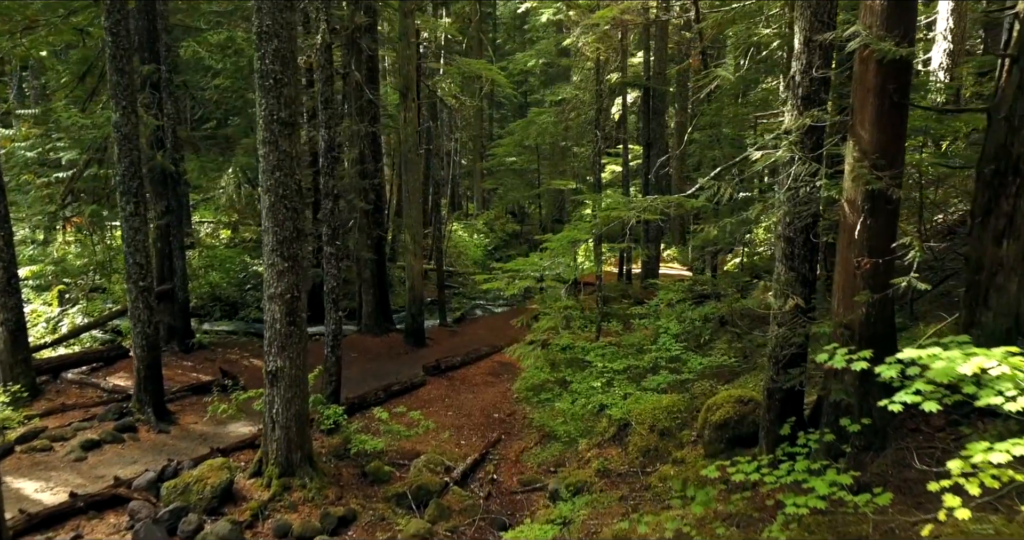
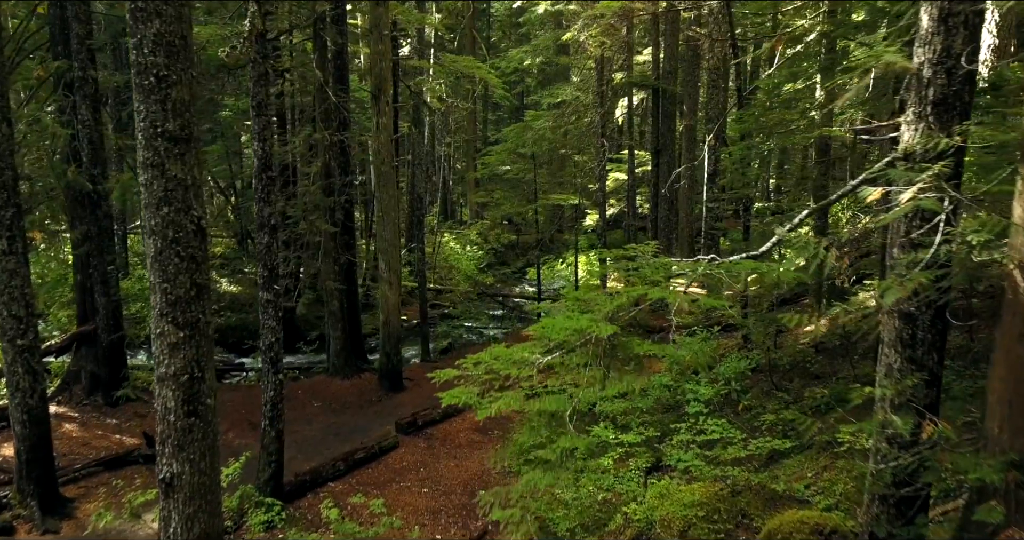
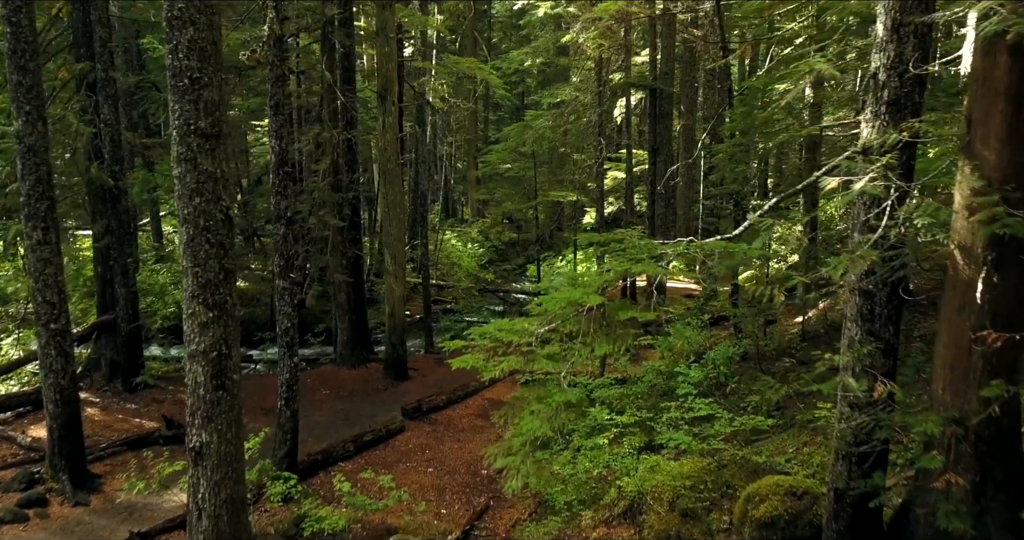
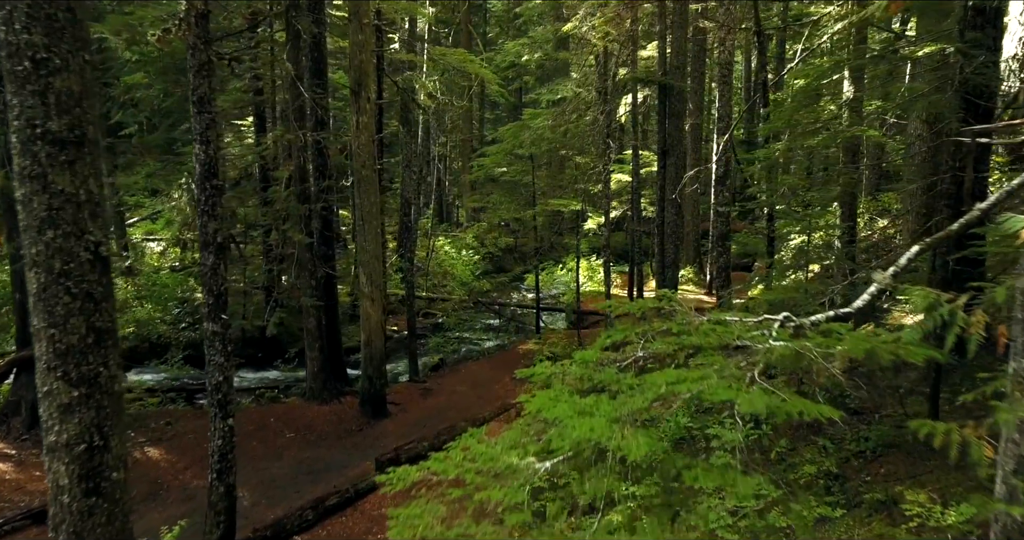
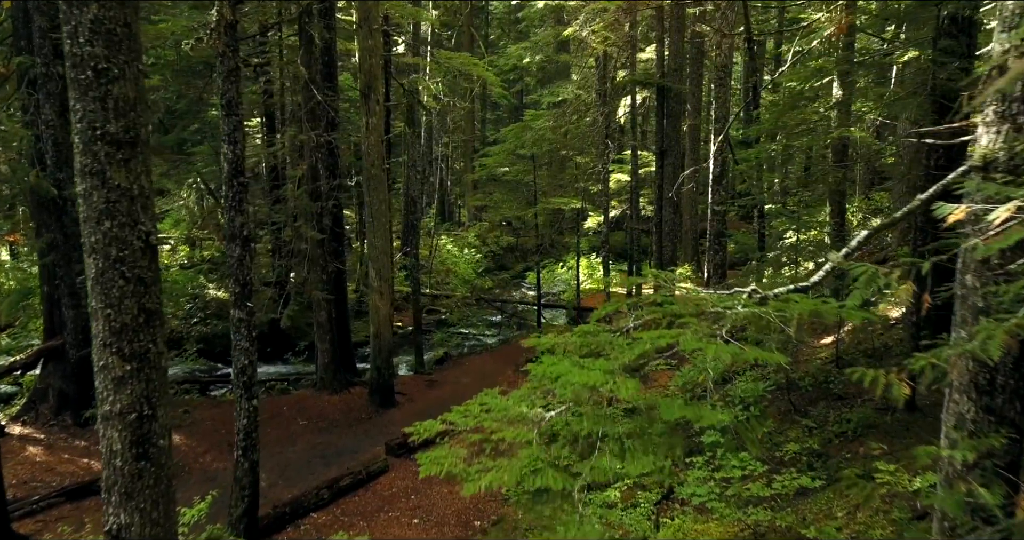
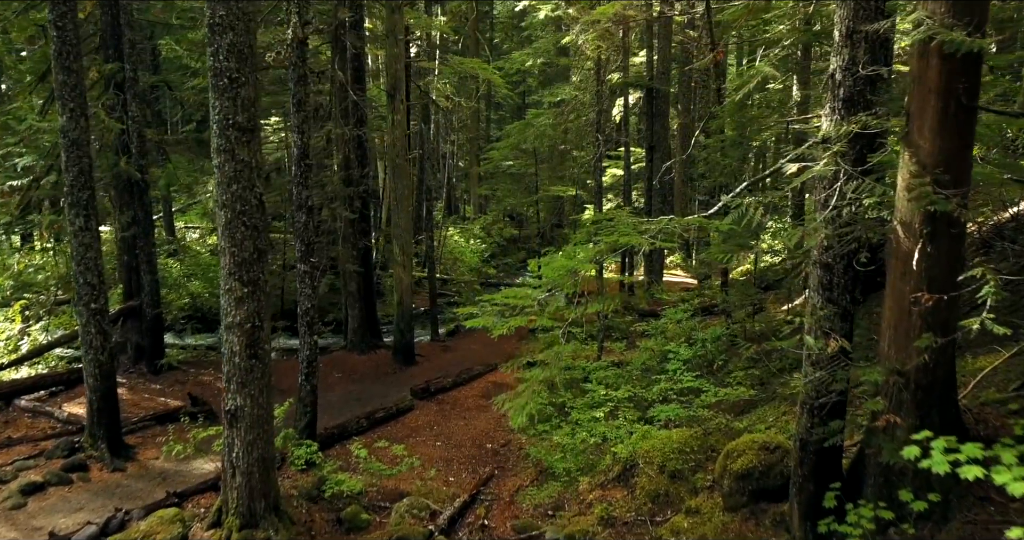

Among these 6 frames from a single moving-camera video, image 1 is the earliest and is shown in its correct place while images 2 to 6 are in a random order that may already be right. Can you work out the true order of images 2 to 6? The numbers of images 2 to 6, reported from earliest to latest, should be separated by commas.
6, 3, 2, 5, 4
